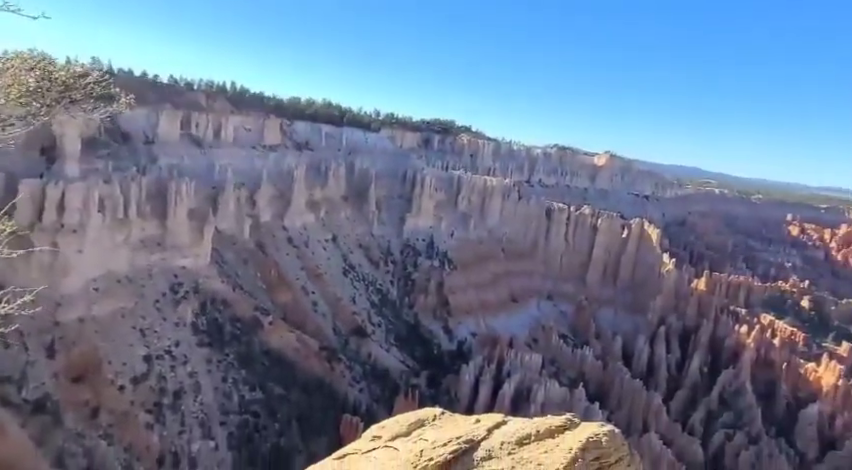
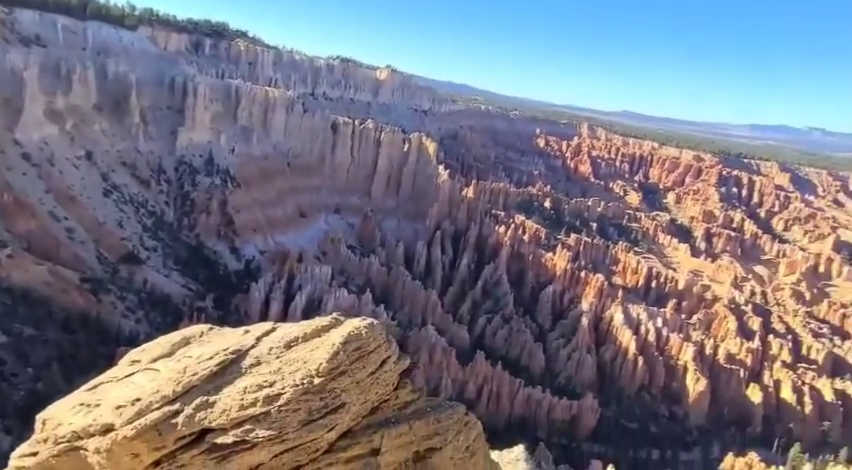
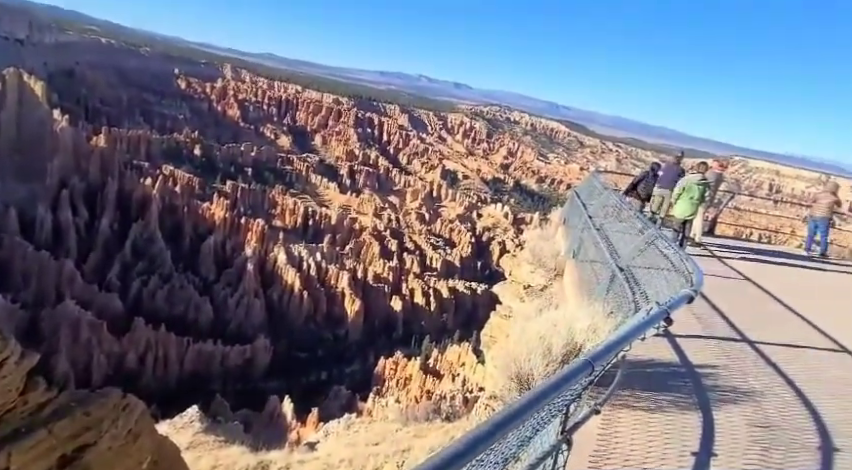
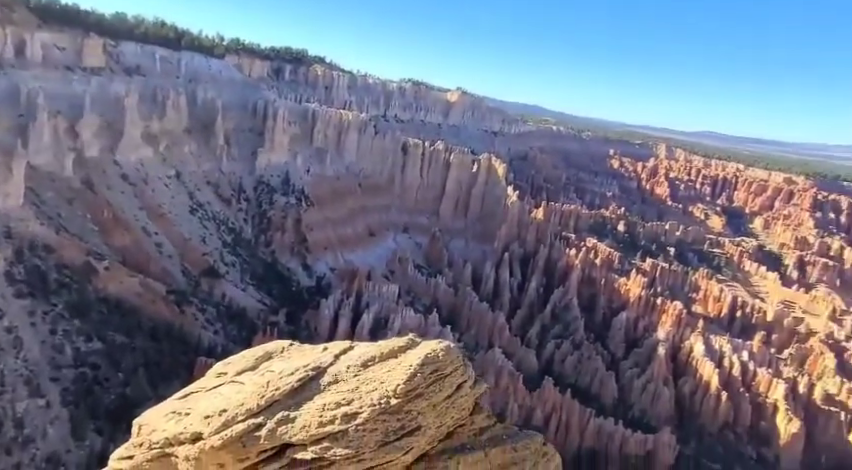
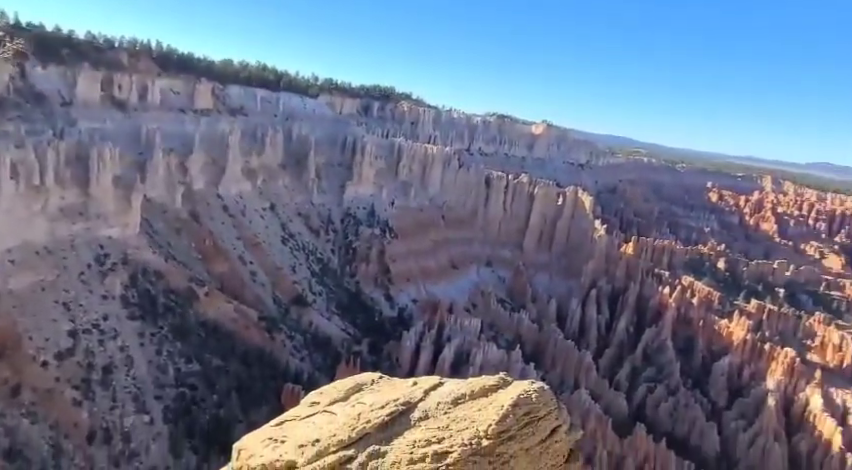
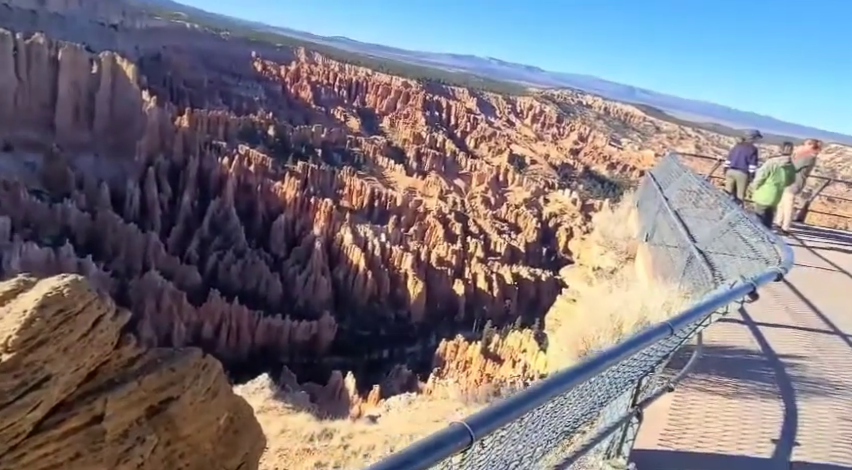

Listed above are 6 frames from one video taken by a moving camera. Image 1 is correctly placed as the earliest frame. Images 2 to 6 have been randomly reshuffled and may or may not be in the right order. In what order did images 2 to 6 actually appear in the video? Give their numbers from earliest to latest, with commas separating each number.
5, 4, 2, 6, 3
